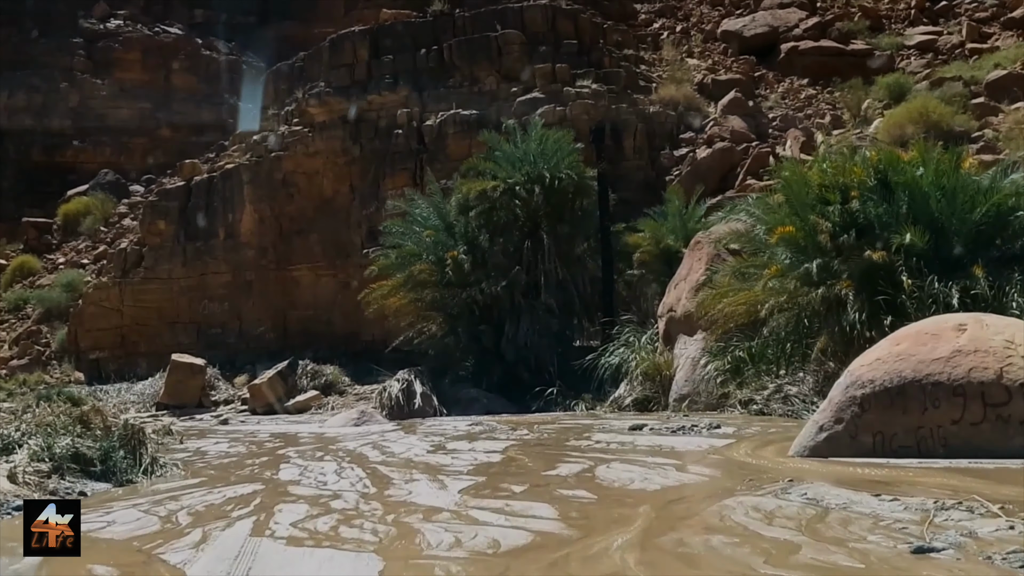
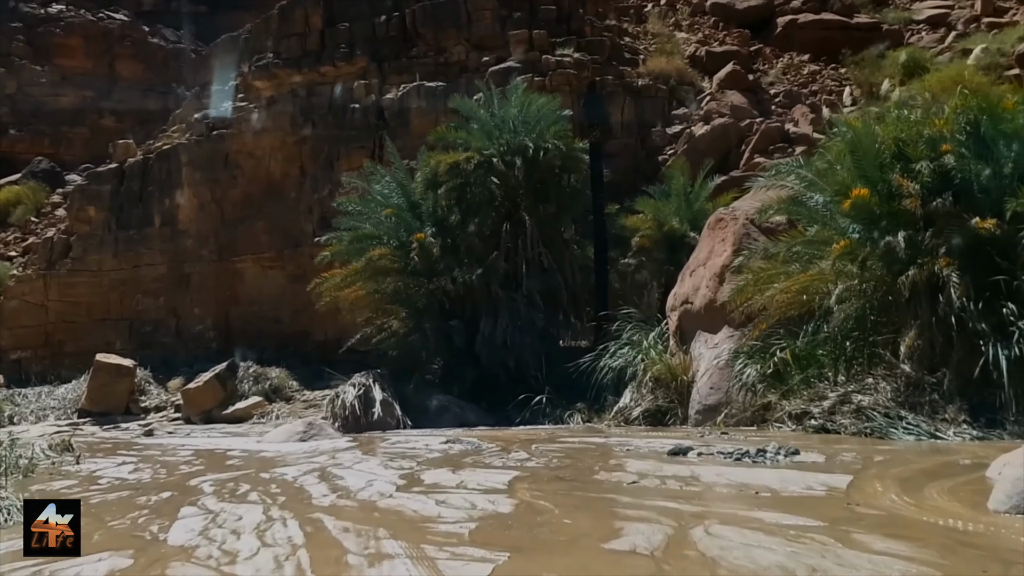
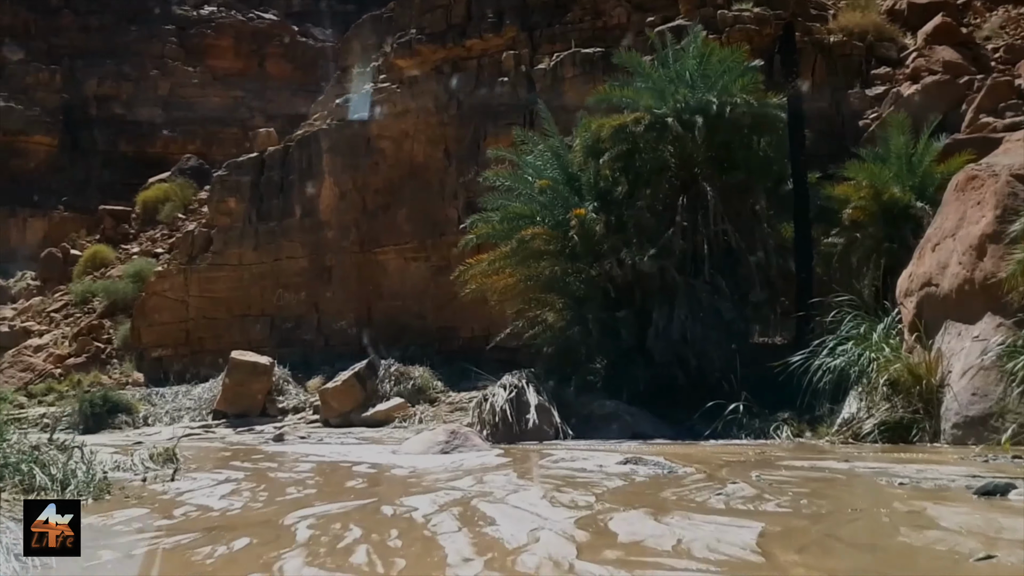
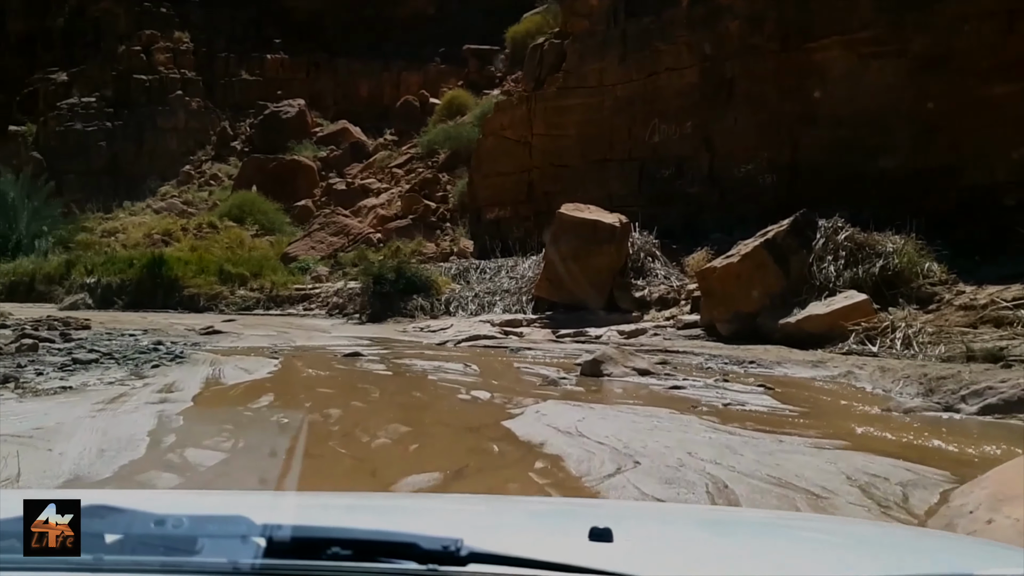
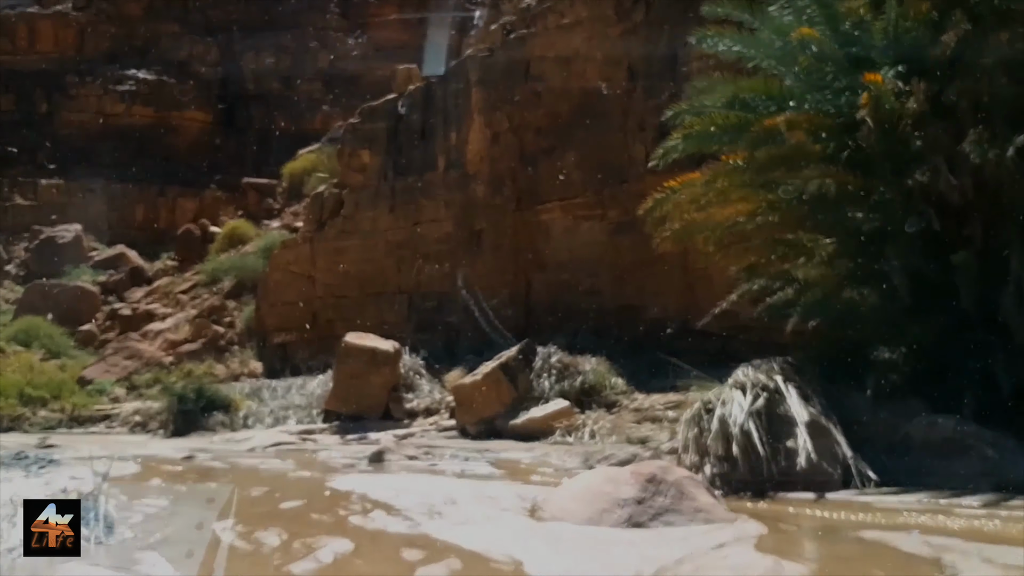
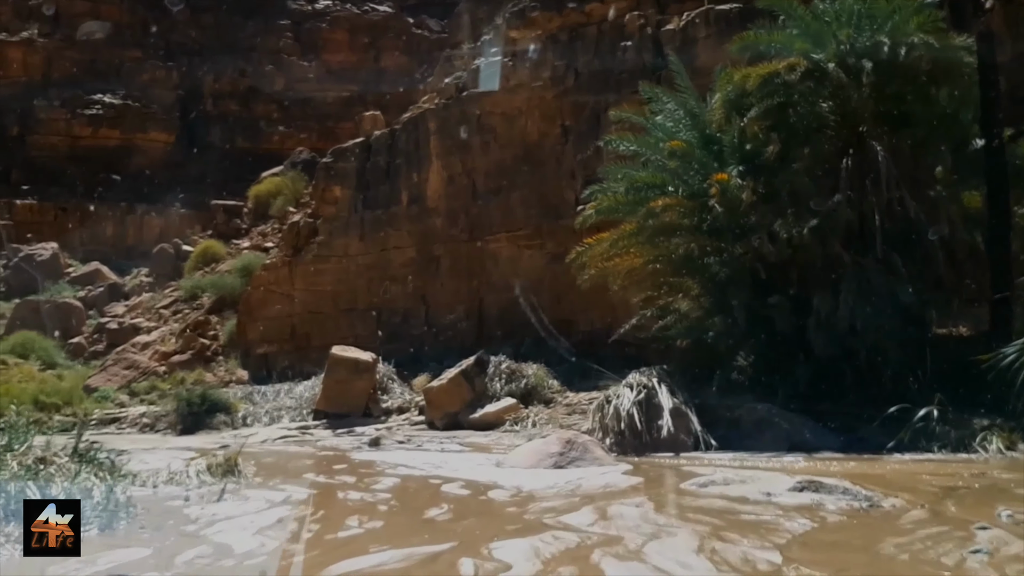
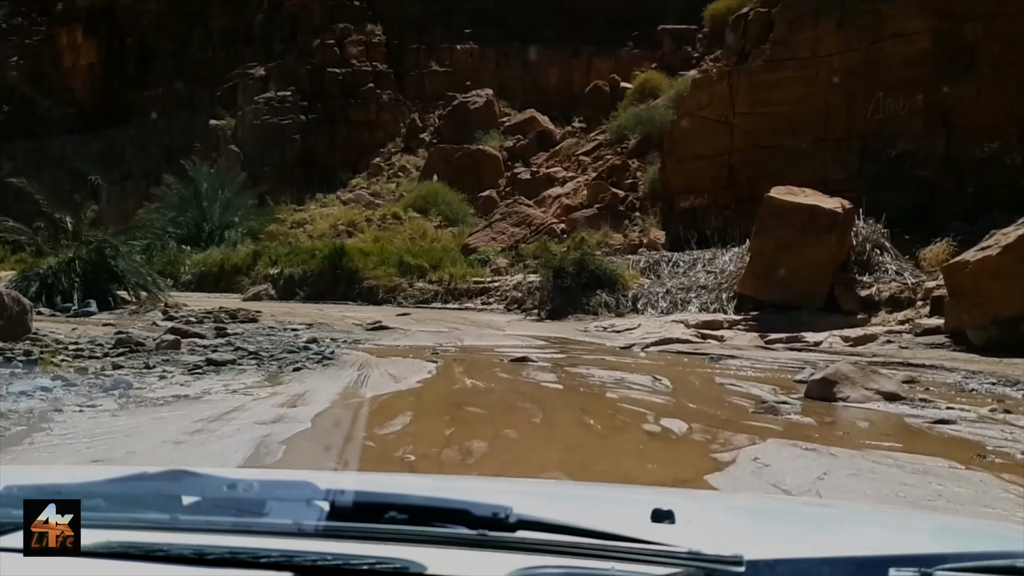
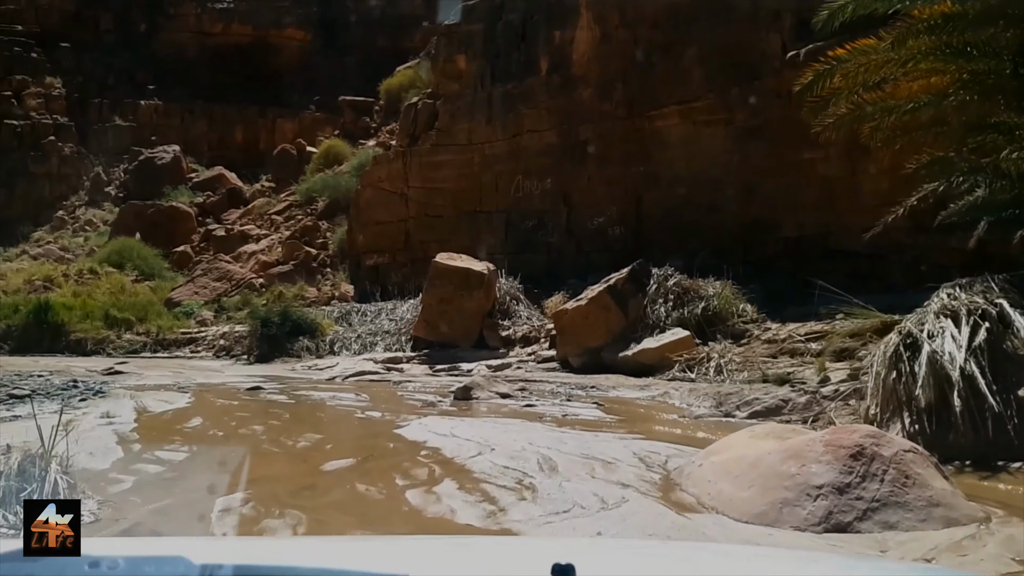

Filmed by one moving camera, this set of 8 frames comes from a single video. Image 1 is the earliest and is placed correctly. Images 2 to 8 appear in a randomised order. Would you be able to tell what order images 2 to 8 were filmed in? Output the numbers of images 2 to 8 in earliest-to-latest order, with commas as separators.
2, 3, 6, 5, 8, 4, 7
